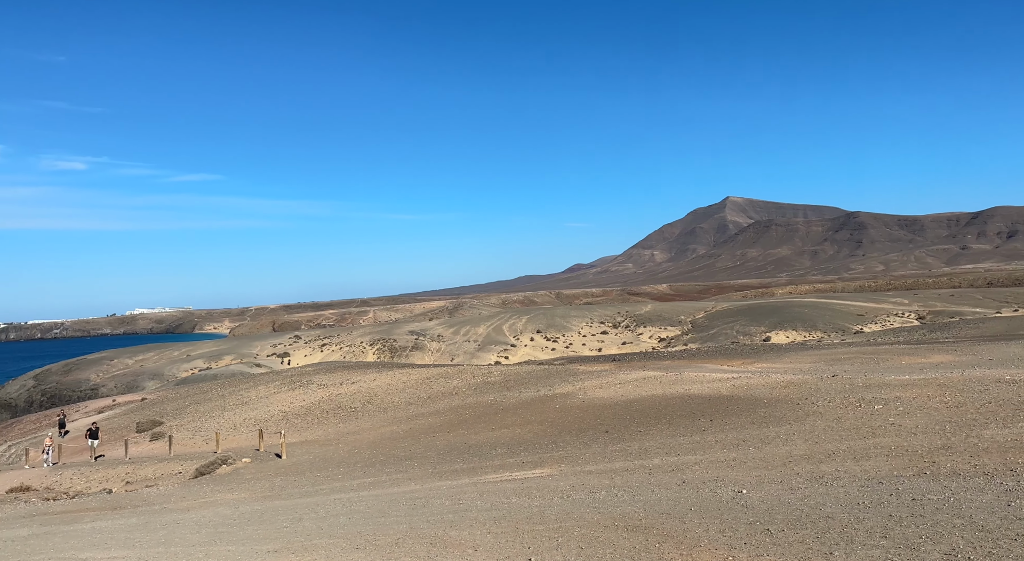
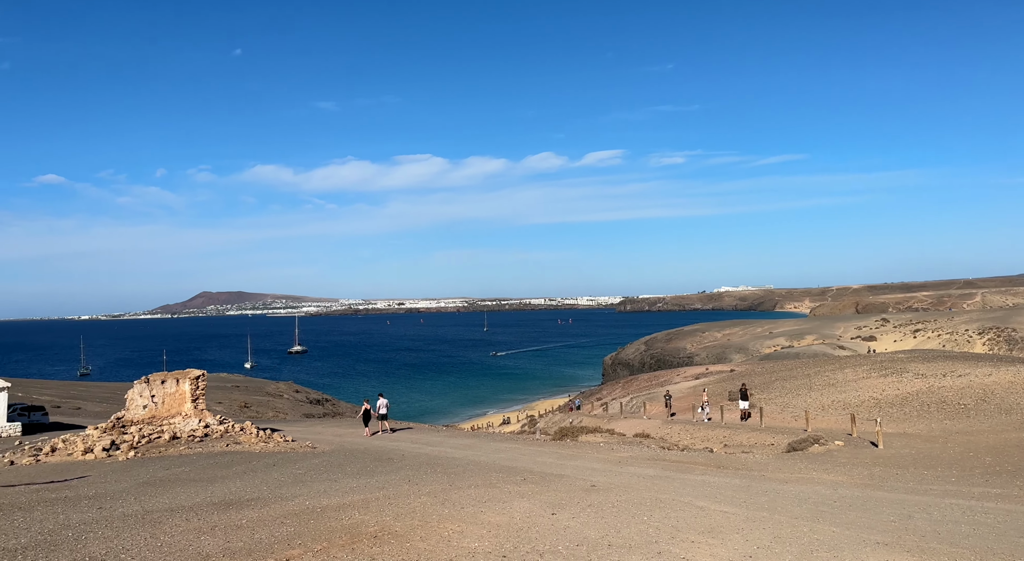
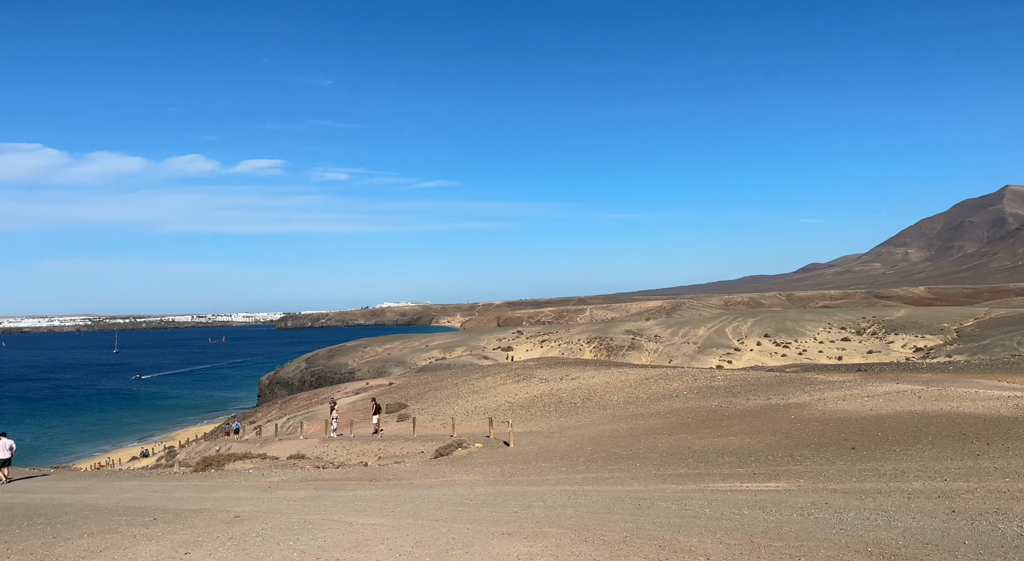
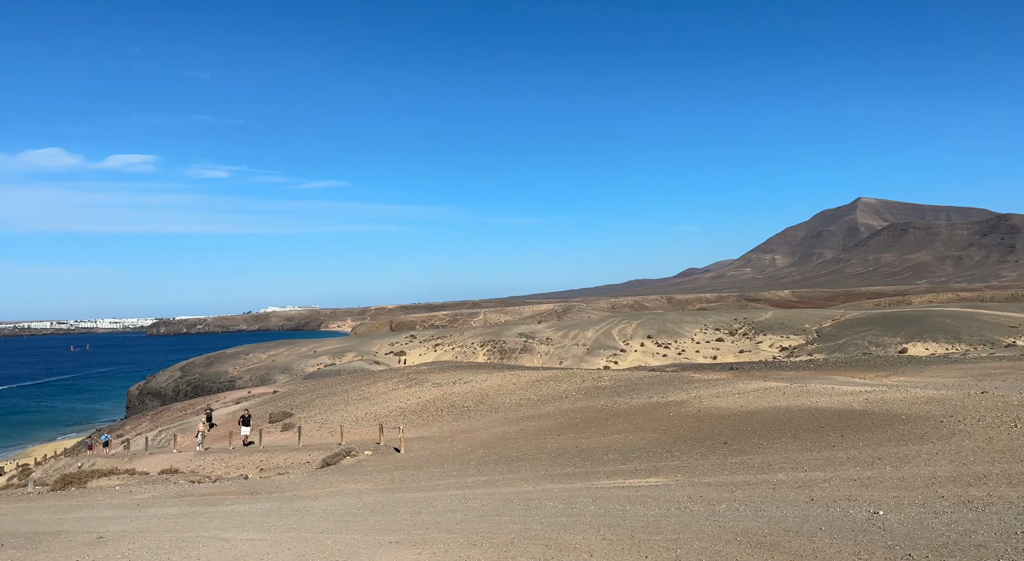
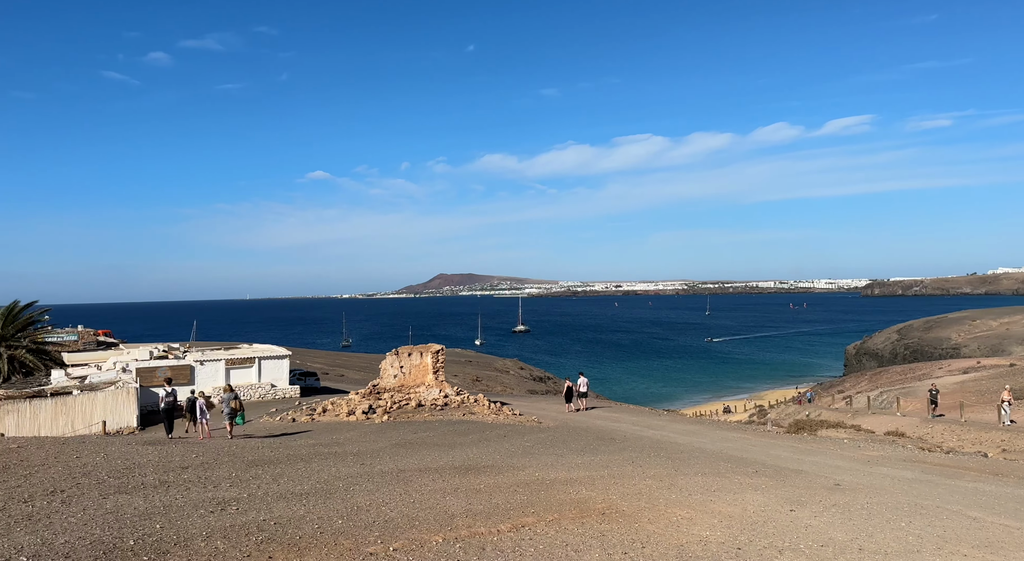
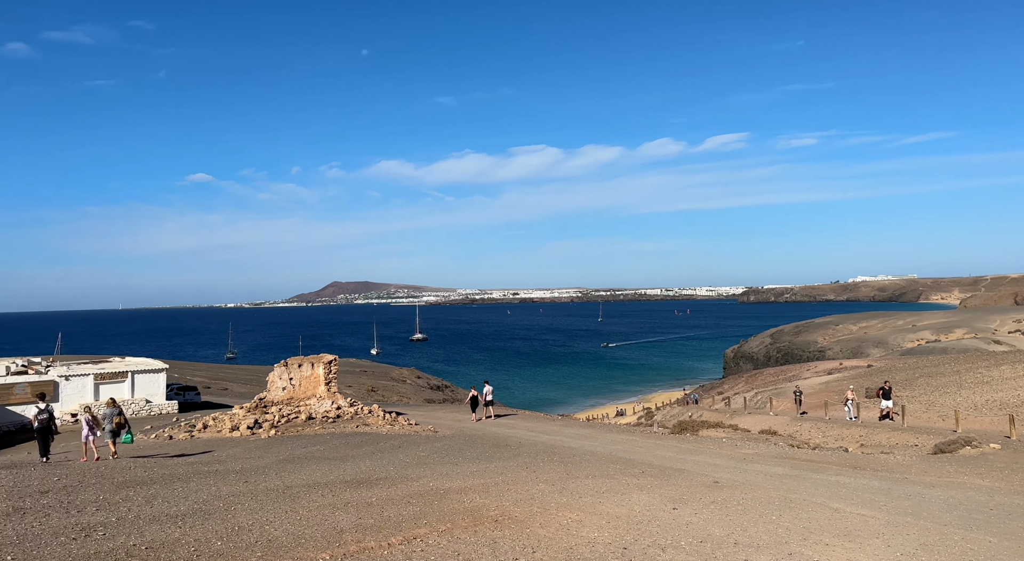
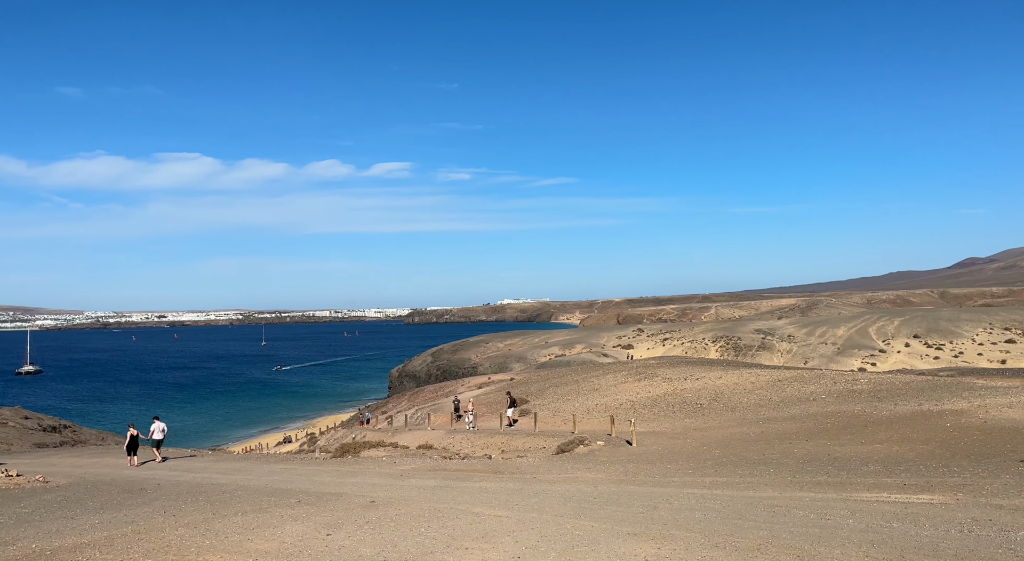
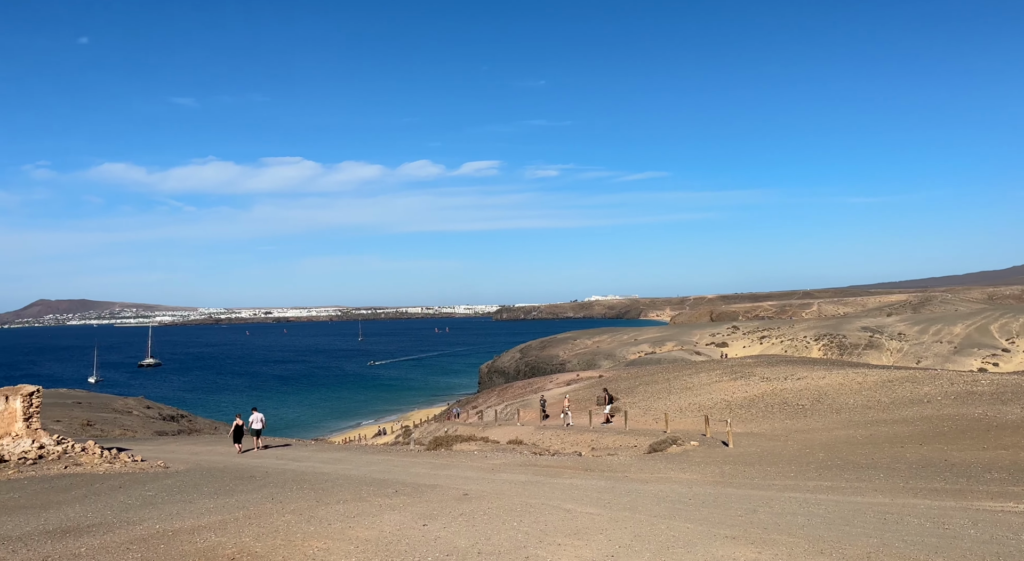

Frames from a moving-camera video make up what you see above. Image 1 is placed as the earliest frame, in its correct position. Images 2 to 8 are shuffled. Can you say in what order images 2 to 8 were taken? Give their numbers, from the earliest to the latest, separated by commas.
4, 3, 7, 8, 2, 6, 5
